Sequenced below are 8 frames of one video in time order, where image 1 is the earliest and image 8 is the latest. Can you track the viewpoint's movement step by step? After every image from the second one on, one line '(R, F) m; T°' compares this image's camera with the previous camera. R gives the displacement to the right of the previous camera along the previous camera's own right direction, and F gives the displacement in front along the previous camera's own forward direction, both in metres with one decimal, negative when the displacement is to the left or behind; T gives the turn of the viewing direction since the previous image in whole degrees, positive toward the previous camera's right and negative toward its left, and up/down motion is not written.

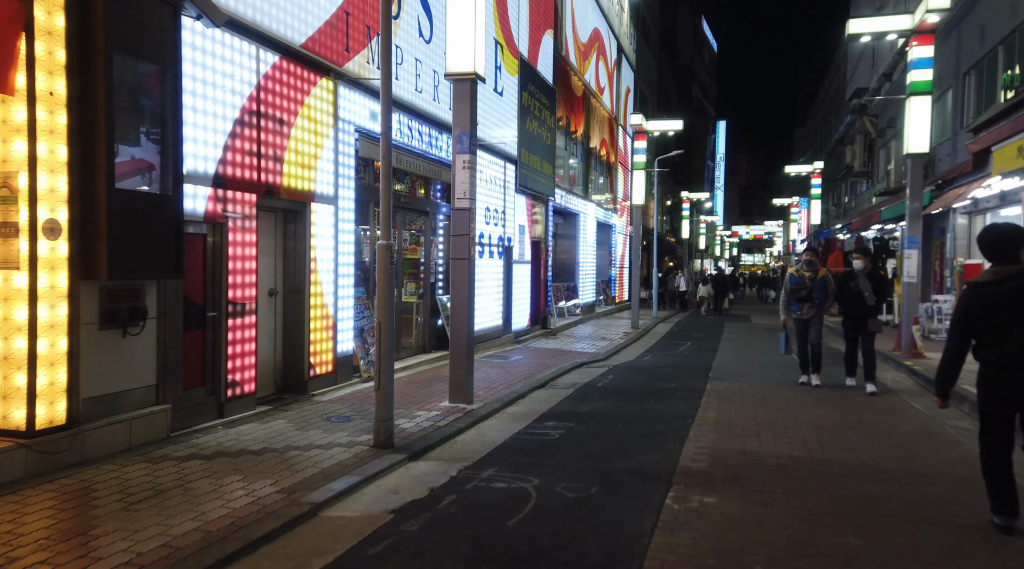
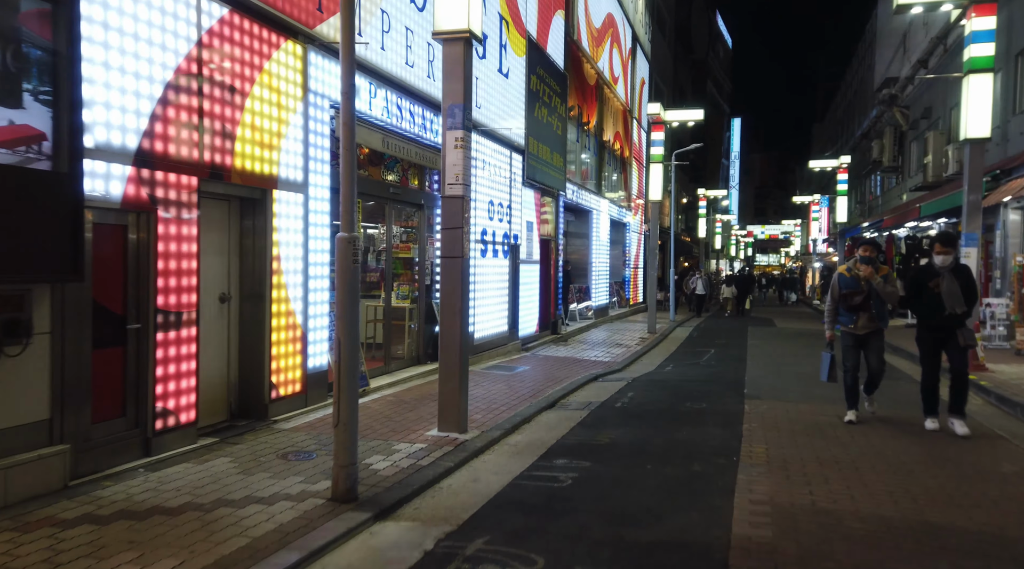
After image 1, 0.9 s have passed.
(+0.1, +1.5) m; -1°
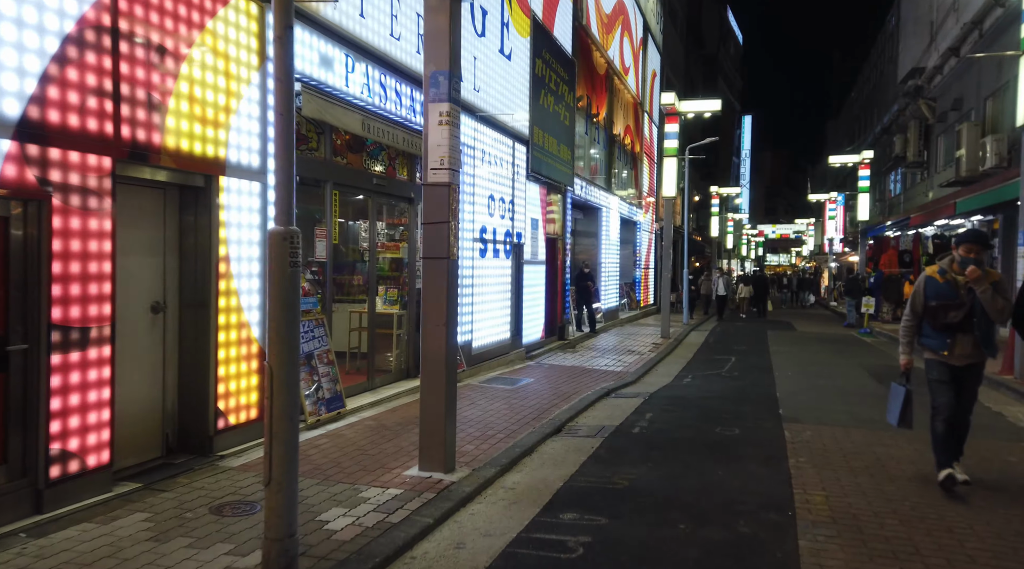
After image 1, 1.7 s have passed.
(+0.1, +1.3) m; -1°
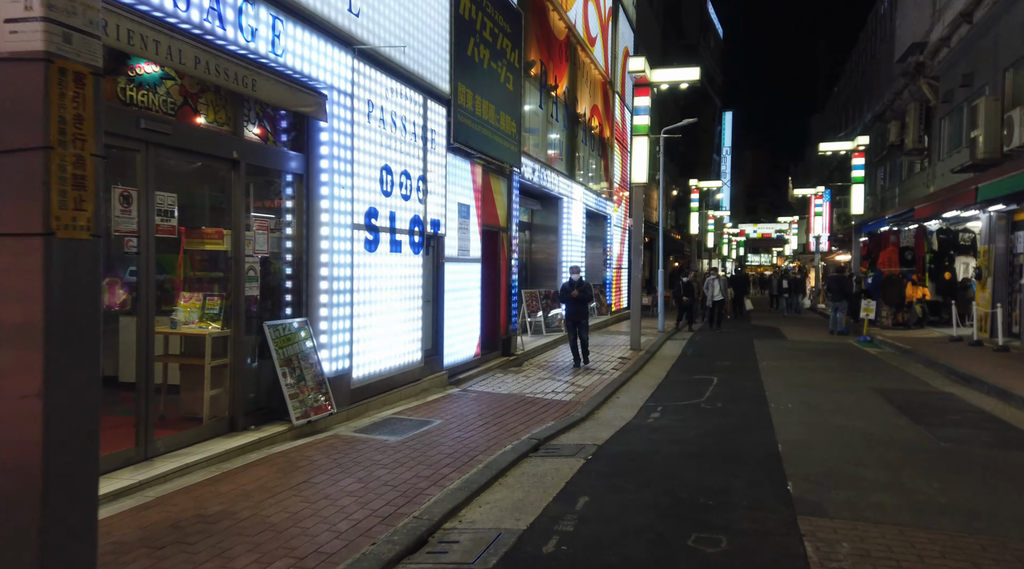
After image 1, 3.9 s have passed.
(+1.0, +3.3) m; +1°
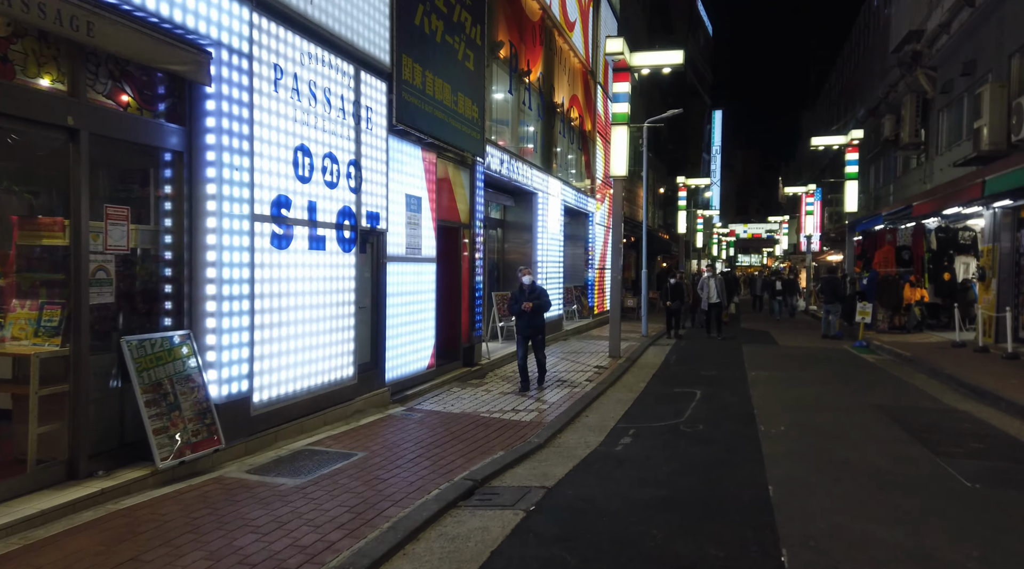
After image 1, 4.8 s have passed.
(+0.5, +1.4) m; +1°
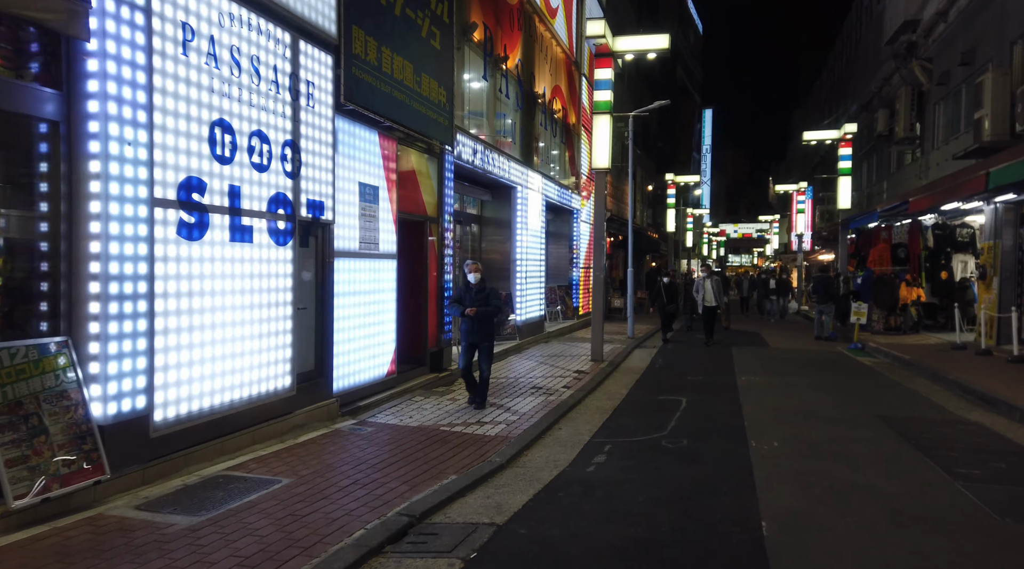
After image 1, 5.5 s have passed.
(+0.3, +1.0) m; +1°
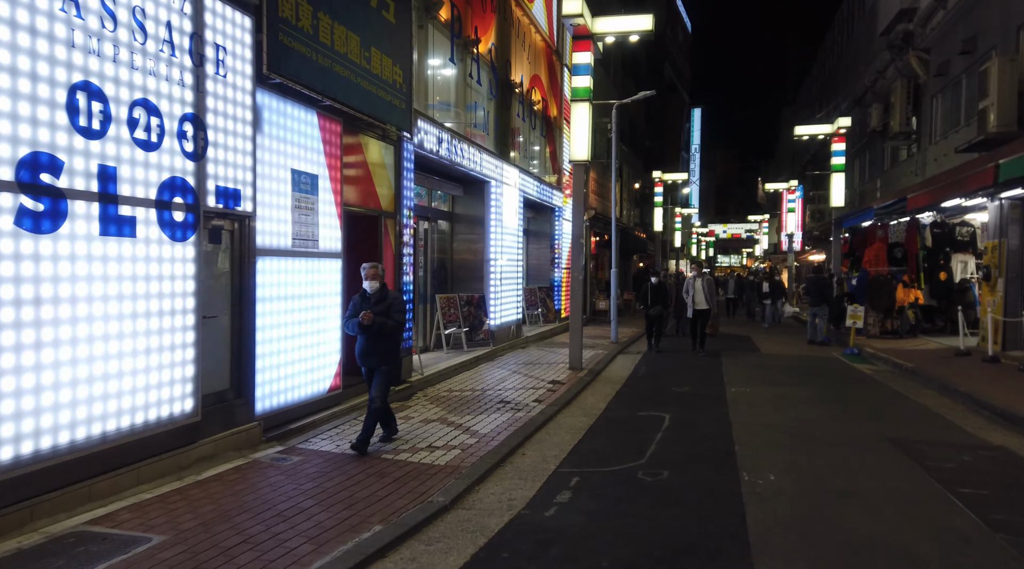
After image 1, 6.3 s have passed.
(+0.4, +1.2) m; +1°
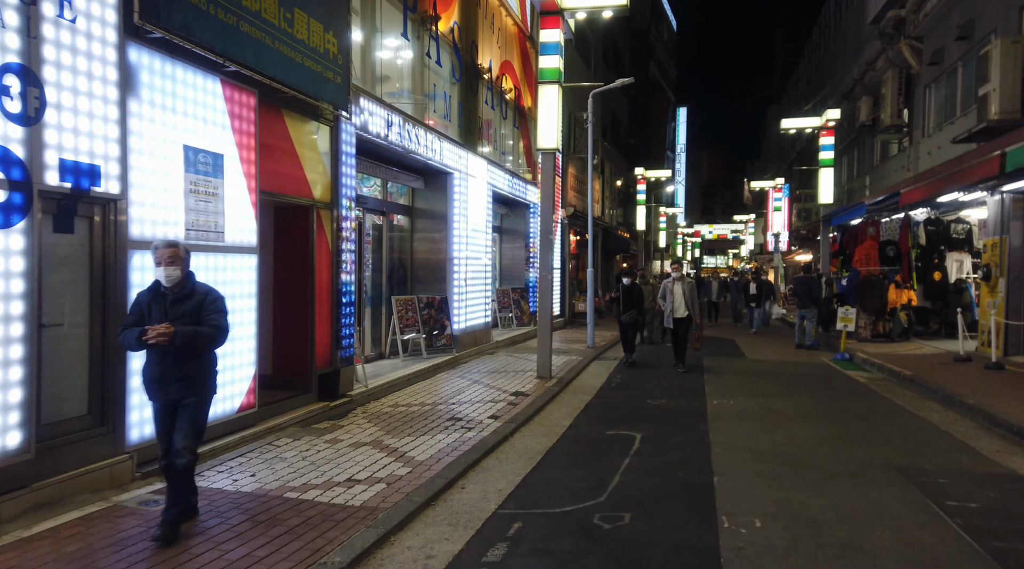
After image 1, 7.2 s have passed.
(+0.5, +1.3) m; +1°
